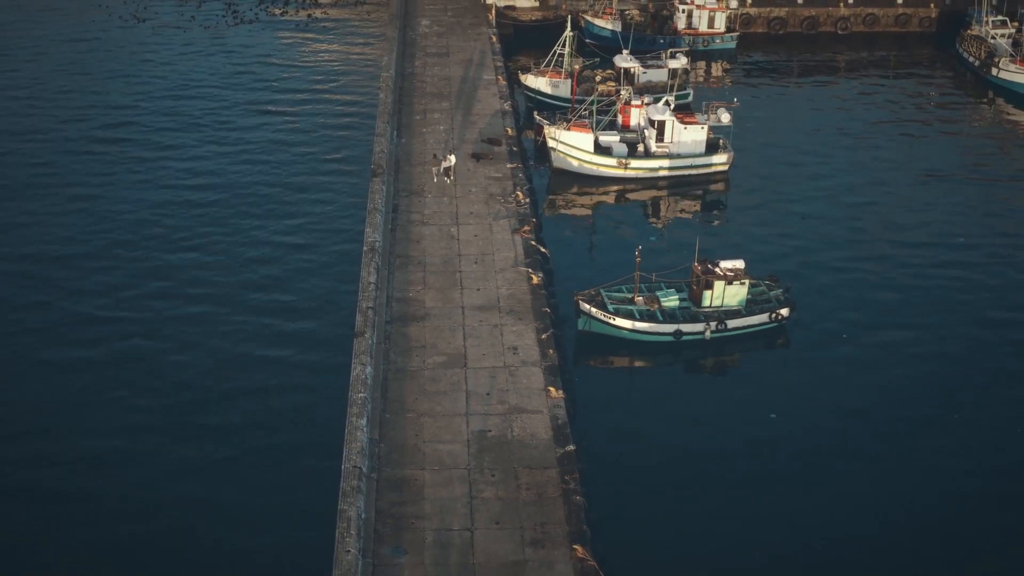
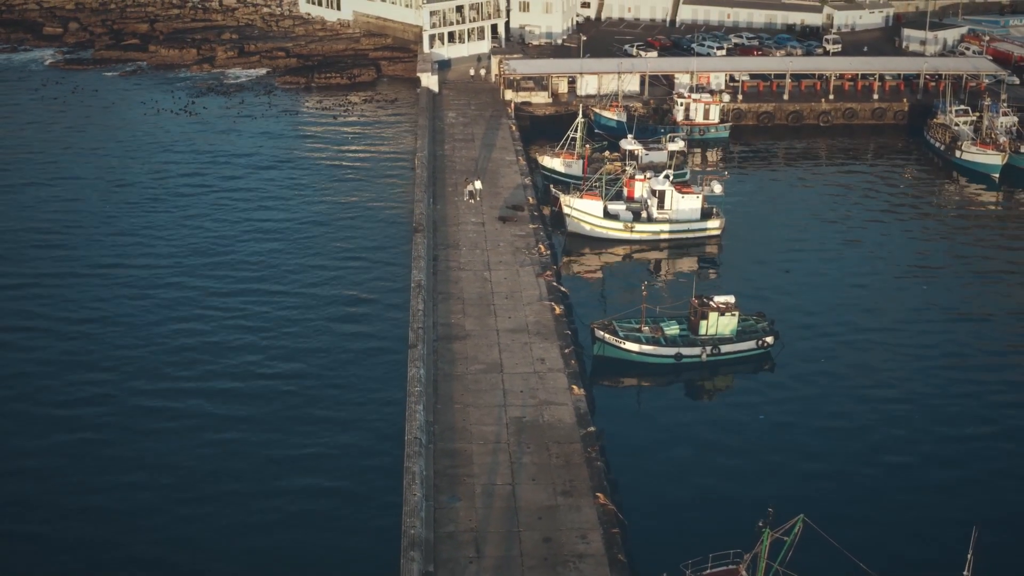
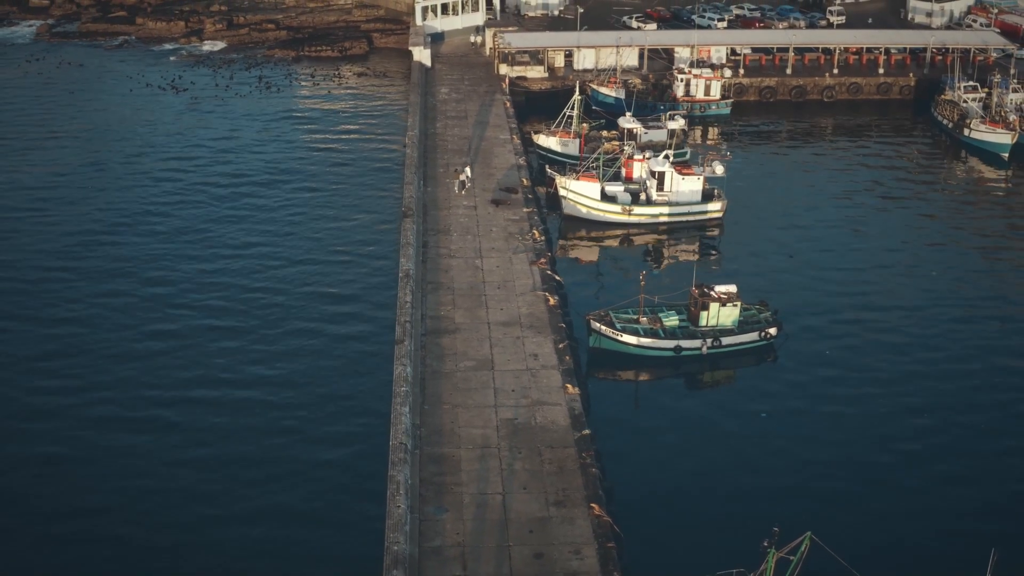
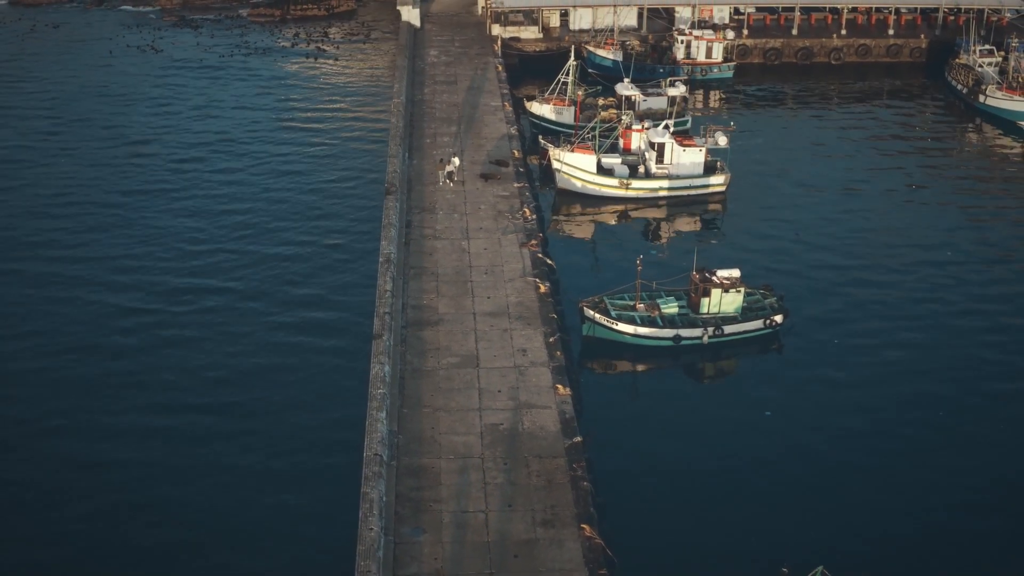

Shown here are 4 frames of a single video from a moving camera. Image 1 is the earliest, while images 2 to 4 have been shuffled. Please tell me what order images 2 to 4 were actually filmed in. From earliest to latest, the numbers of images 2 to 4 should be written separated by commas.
4, 3, 2
